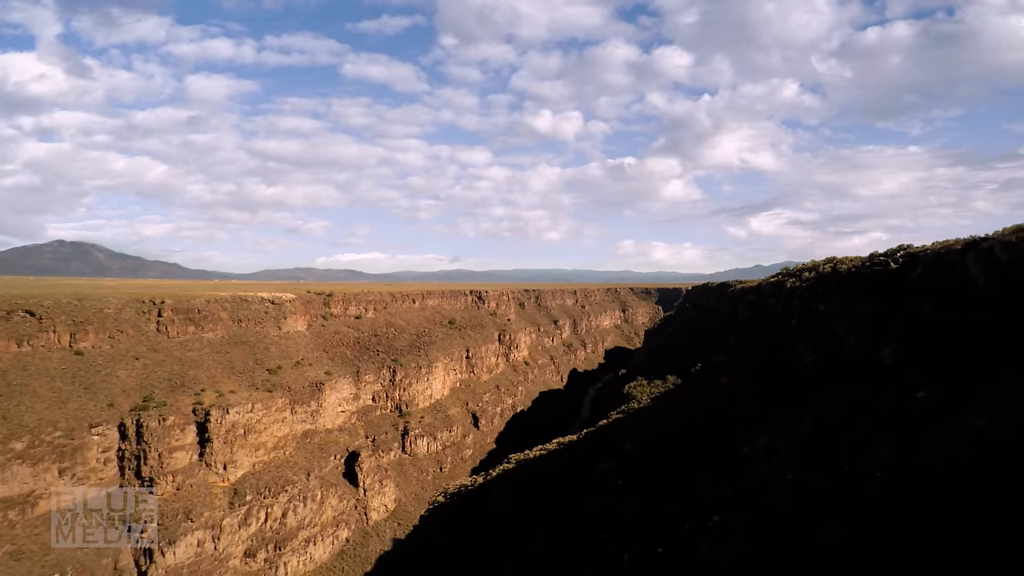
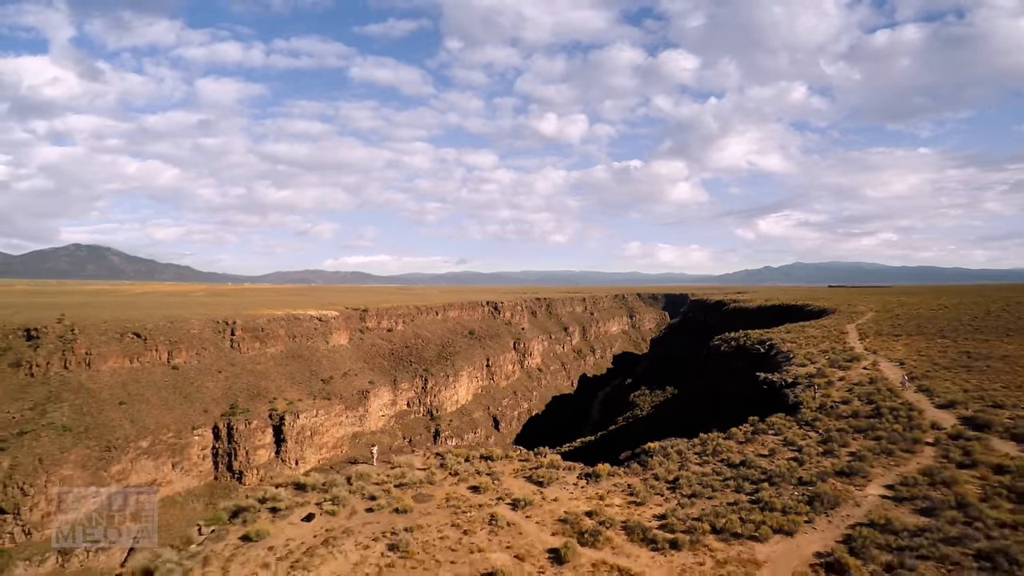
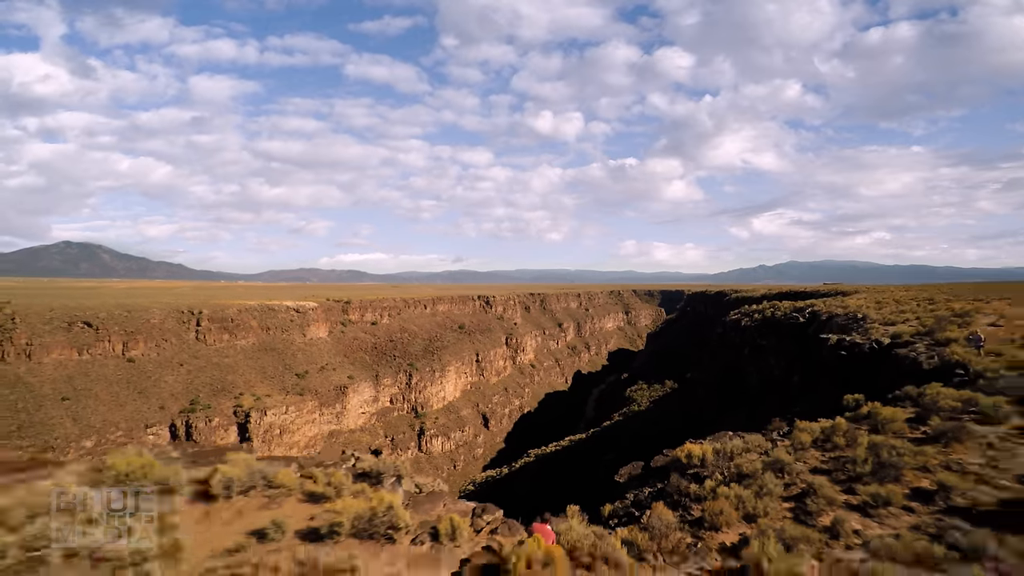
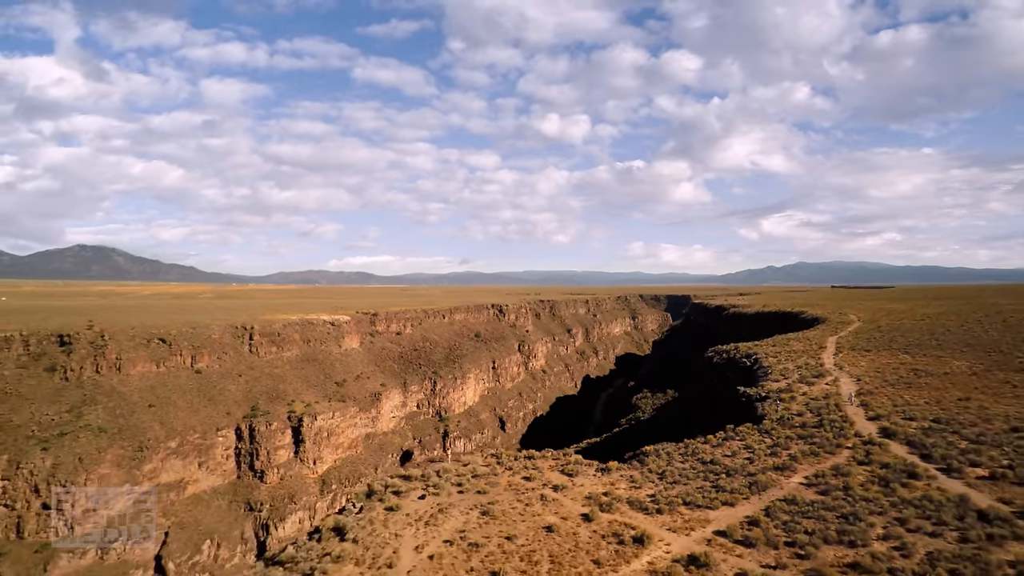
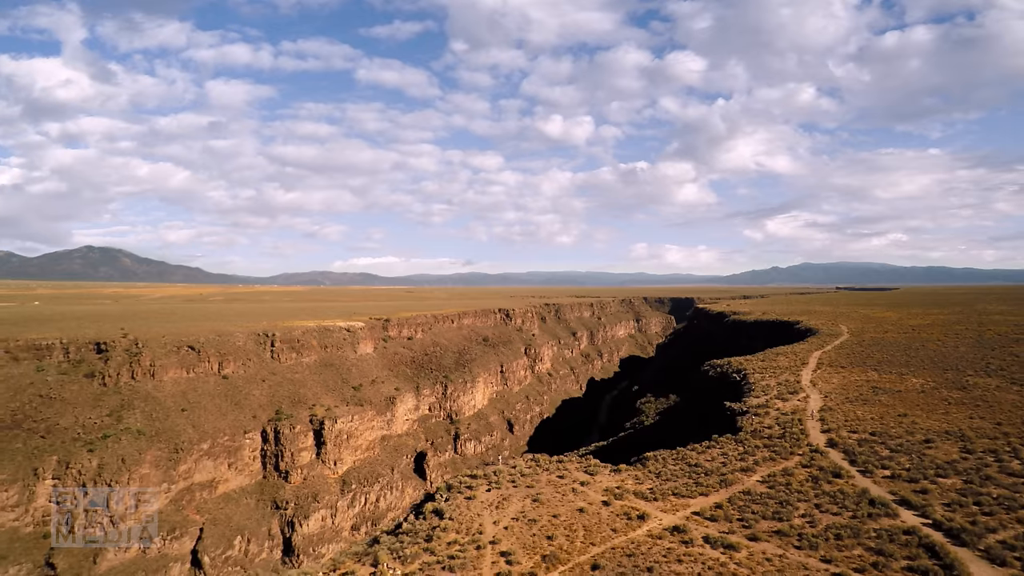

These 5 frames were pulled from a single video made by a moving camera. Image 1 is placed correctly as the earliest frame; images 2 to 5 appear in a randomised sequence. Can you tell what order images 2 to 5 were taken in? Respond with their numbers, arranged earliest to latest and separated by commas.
3, 2, 4, 5
